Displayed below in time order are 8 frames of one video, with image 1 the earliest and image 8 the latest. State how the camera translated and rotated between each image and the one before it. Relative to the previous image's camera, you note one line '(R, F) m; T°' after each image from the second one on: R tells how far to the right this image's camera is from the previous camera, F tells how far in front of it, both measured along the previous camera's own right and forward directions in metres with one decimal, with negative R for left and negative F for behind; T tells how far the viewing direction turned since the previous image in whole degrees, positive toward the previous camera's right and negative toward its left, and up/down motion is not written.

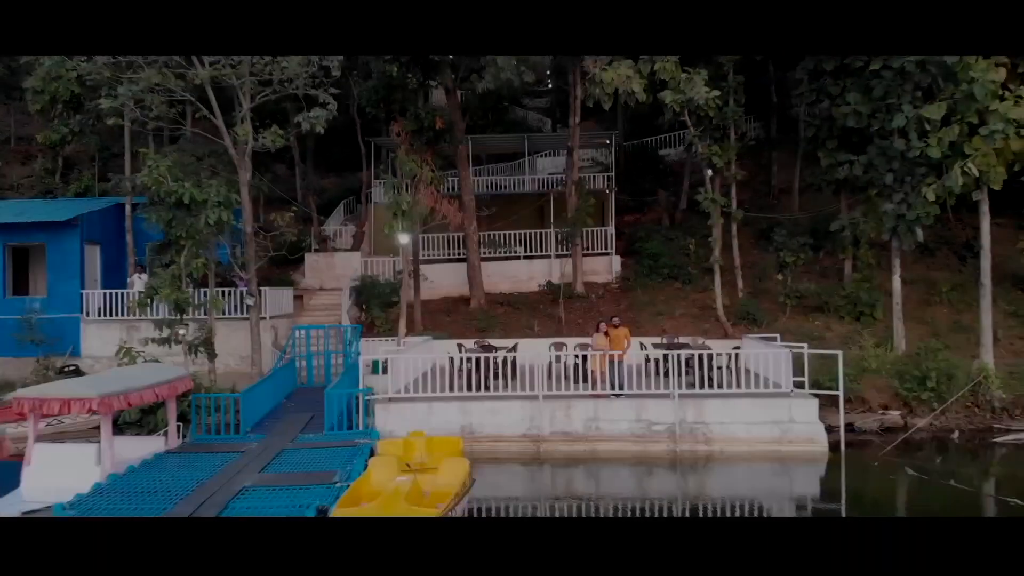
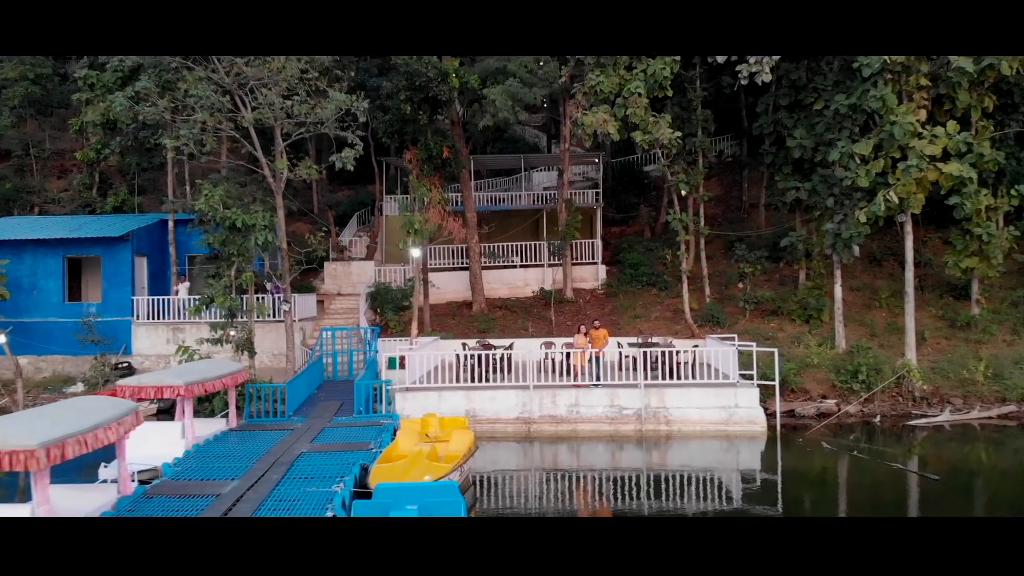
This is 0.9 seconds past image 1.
(+0.1, -1.9) m; 0°
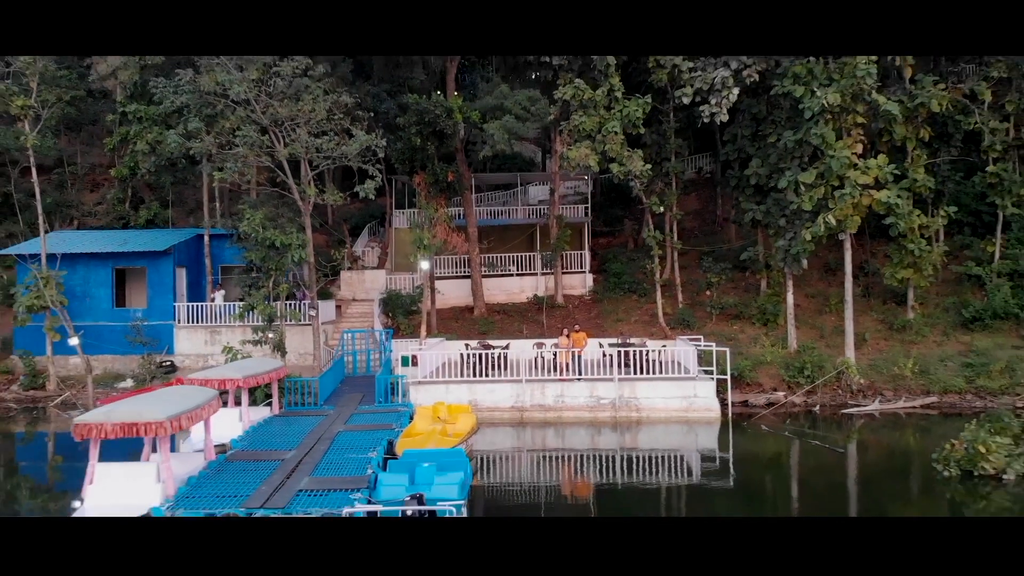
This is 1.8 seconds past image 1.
(+0.1, -2.0) m; 0°
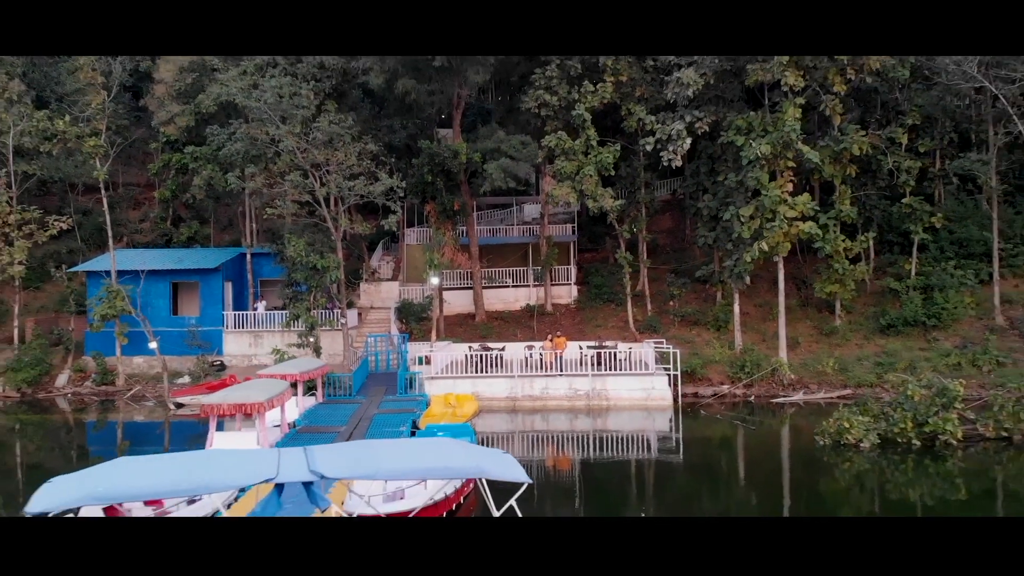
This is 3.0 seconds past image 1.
(+0.2, -3.2) m; 0°
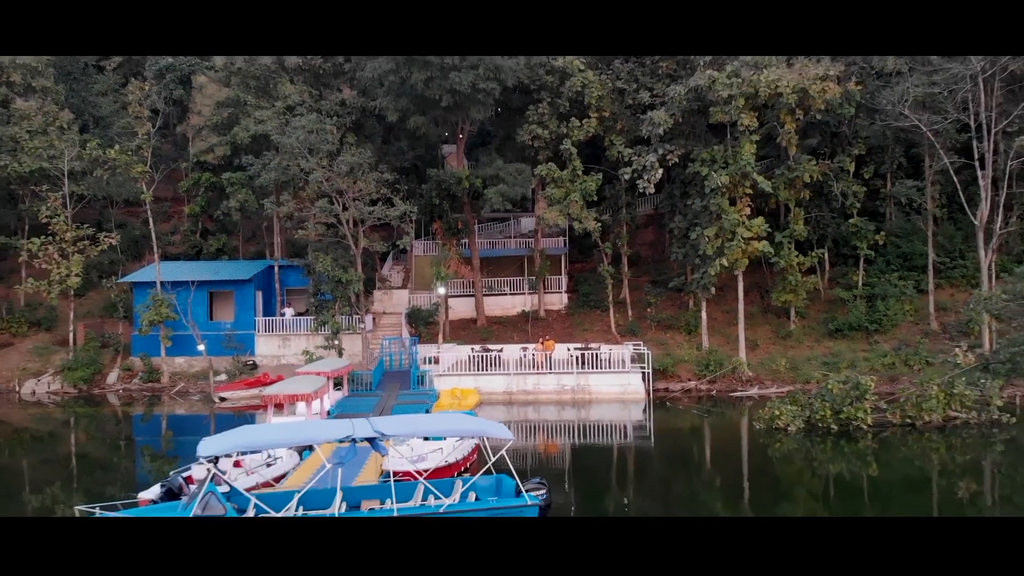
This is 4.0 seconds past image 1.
(+0.1, -2.8) m; 0°
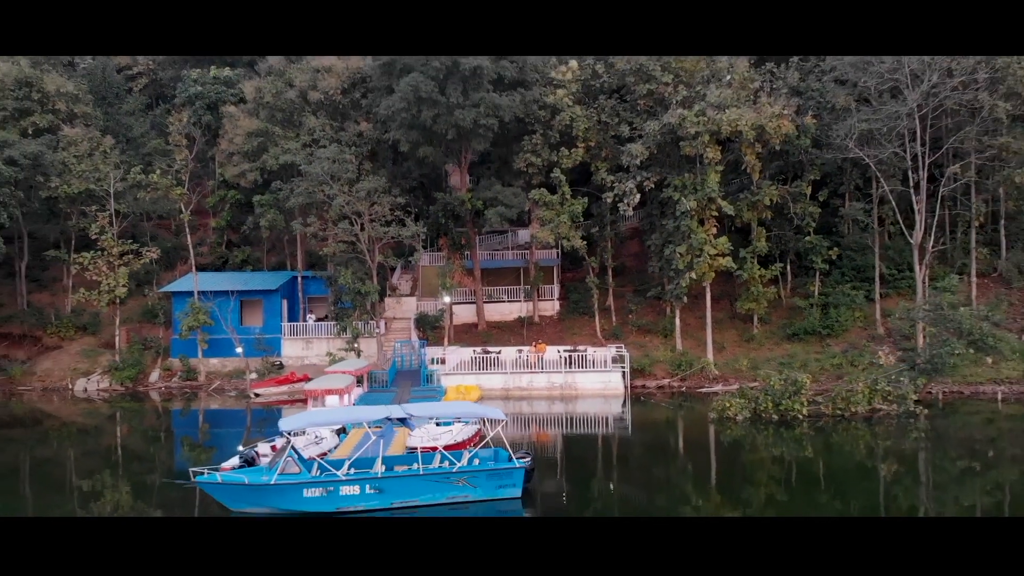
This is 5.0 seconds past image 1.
(+0.1, -2.9) m; 0°
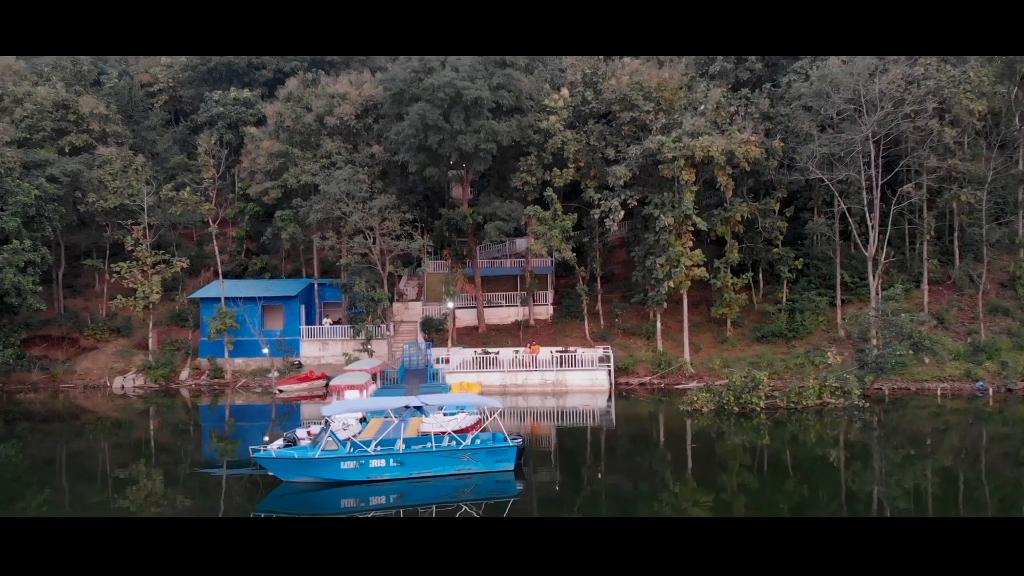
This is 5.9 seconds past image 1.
(+0.1, -2.7) m; 0°
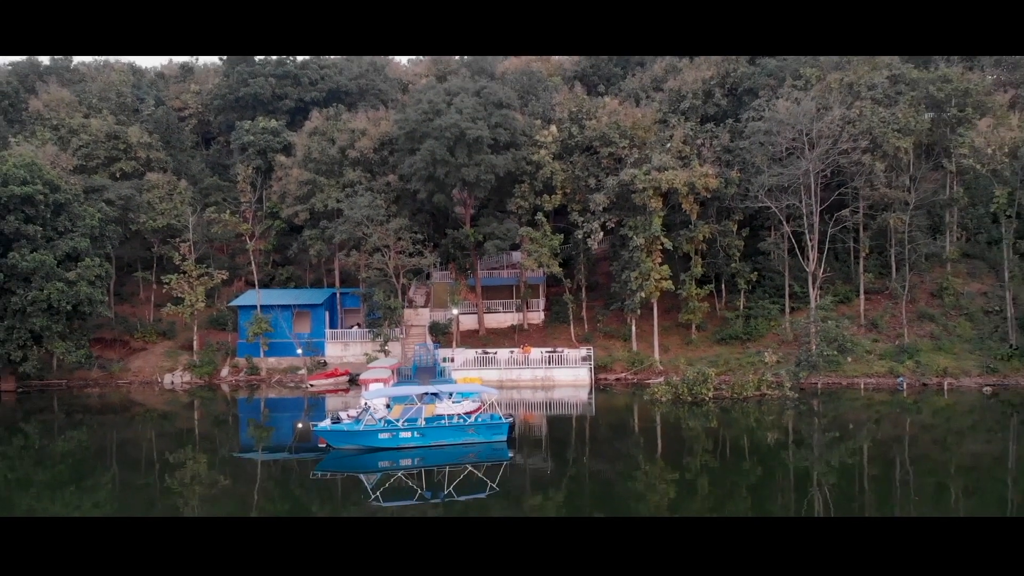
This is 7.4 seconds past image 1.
(+0.2, -4.5) m; 0°
